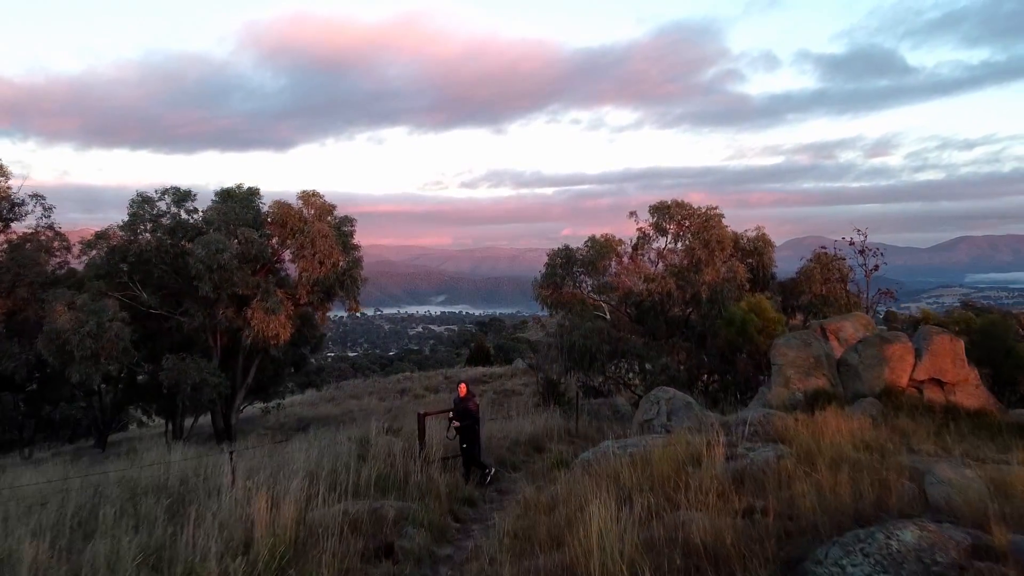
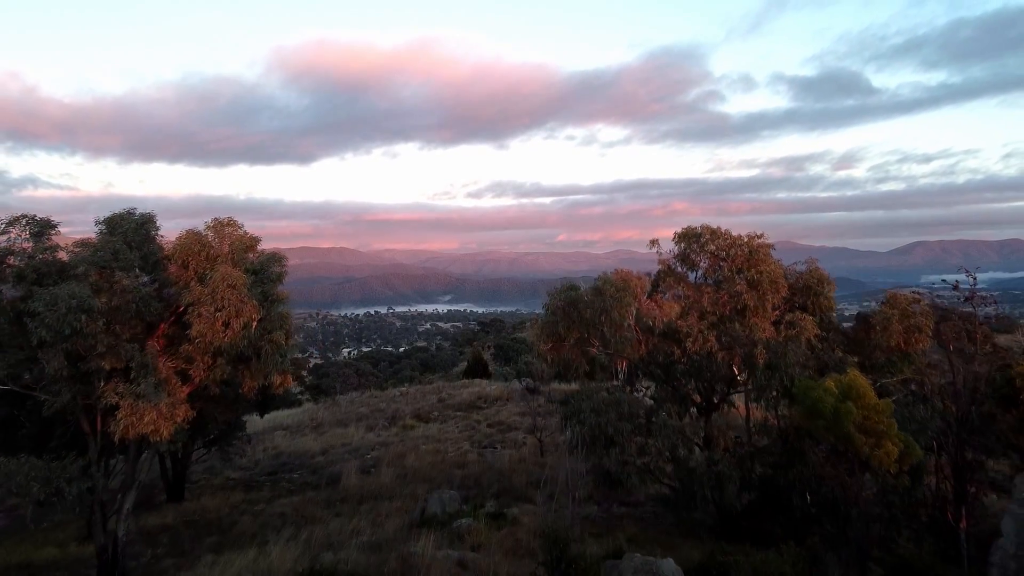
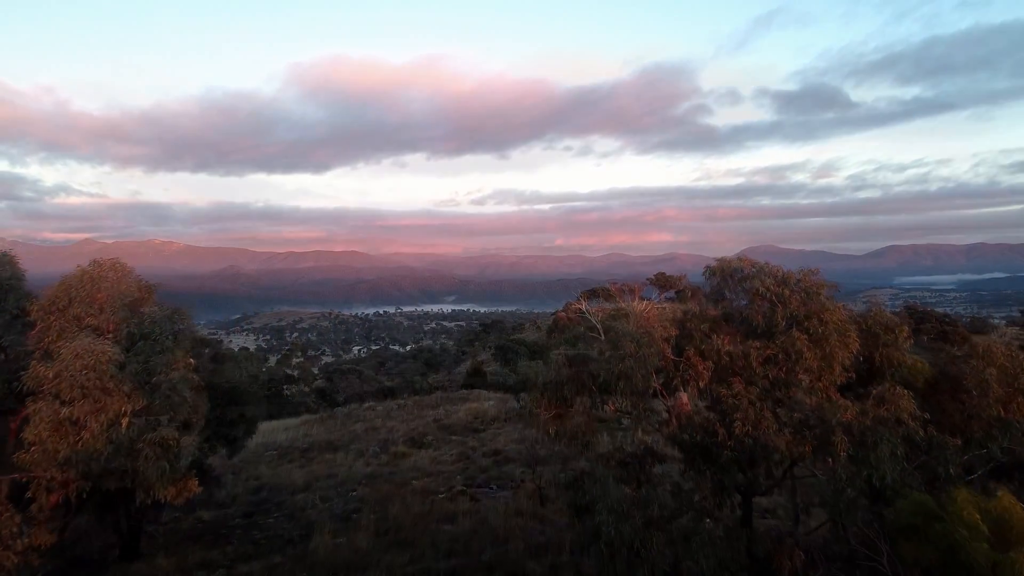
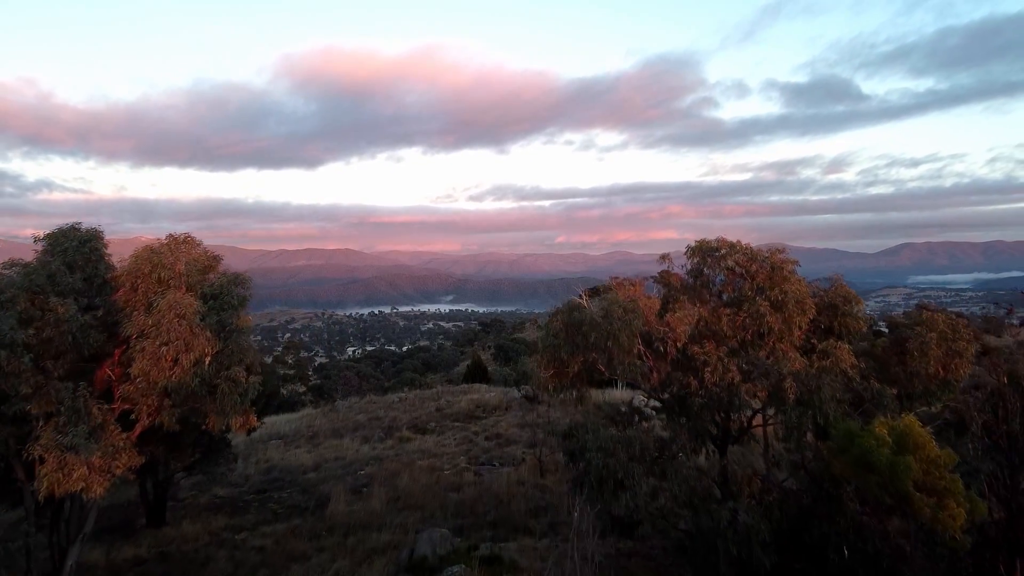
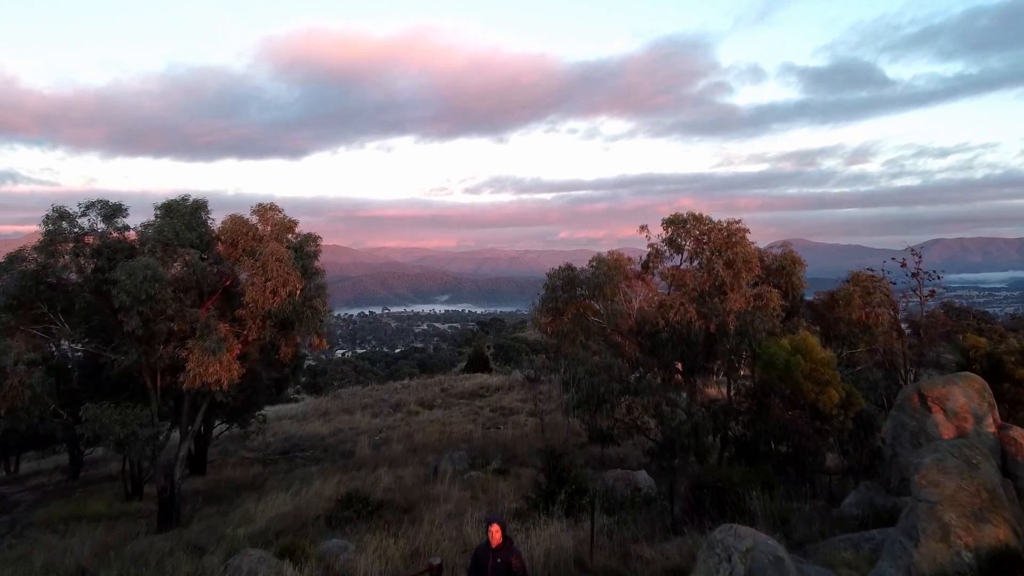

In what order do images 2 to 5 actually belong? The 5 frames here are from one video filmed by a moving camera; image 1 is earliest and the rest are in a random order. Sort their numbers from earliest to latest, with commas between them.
5, 2, 4, 3
